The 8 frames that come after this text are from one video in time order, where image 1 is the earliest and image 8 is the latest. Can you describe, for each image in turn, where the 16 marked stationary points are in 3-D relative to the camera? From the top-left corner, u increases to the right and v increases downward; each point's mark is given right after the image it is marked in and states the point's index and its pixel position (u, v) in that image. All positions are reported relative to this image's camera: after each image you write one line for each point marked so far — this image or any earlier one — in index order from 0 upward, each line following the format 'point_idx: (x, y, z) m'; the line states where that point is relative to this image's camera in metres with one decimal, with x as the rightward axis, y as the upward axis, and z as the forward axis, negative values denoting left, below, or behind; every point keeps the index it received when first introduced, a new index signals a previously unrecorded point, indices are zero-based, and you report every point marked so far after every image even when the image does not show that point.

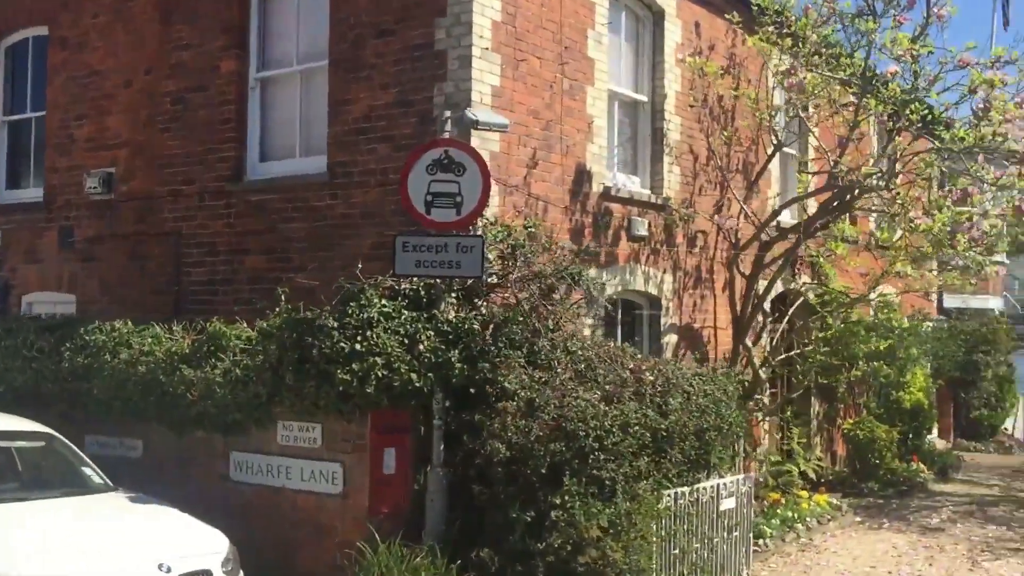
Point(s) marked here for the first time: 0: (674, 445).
0: (+1.1, -1.1, +6.4) m
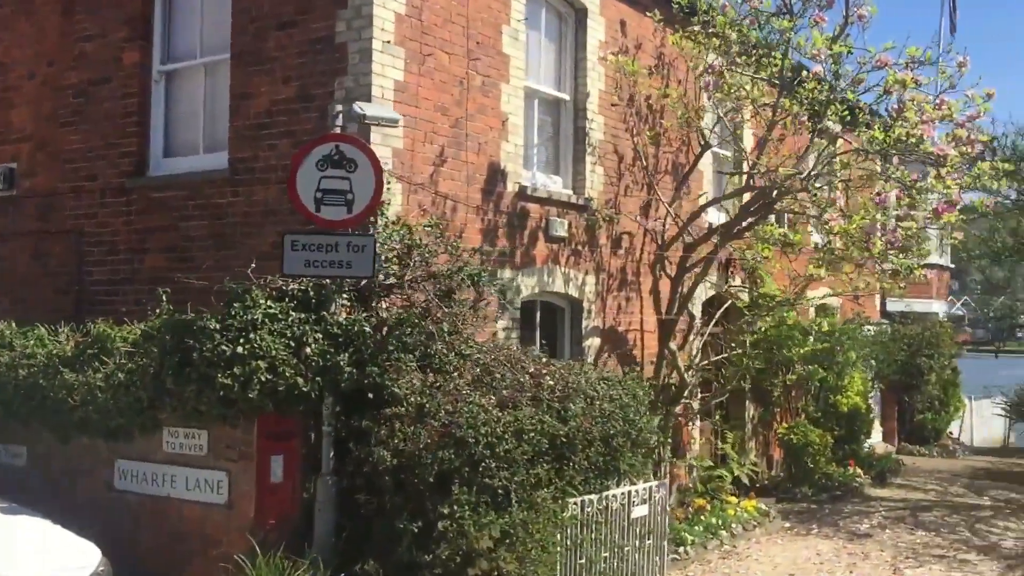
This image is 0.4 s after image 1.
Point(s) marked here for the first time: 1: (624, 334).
0: (+0.4, -1.1, +6.2) m
1: (+1.1, -0.5, +9.4) m
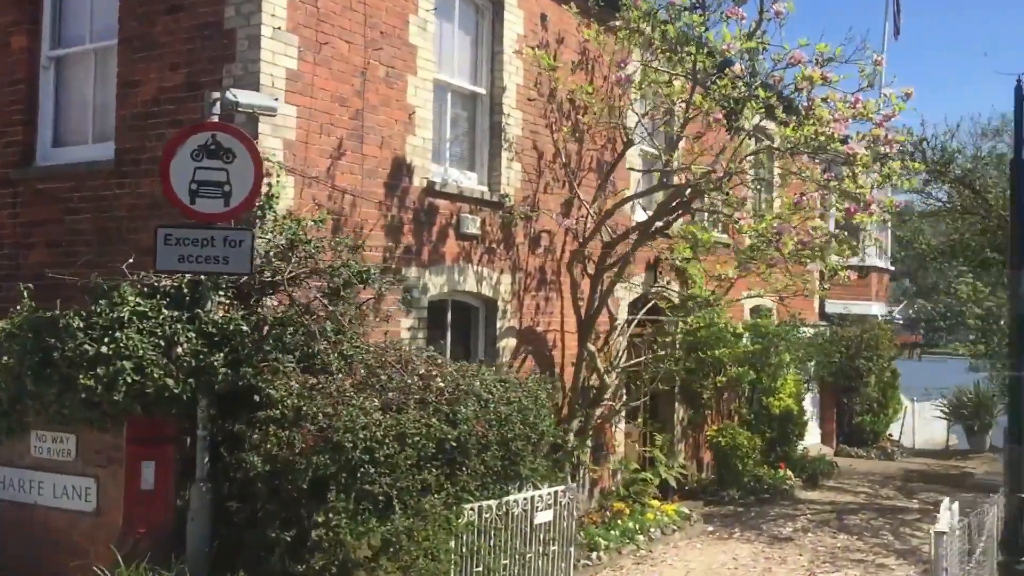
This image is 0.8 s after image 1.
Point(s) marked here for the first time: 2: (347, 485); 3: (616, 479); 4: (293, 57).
0: (-0.3, -1.1, +6.0) m
1: (+0.3, -0.5, +9.2) m
2: (-0.9, -1.1, +5.3) m
3: (+1.1, -2.1, +10.3) m
4: (-1.5, +1.6, +6.5) m
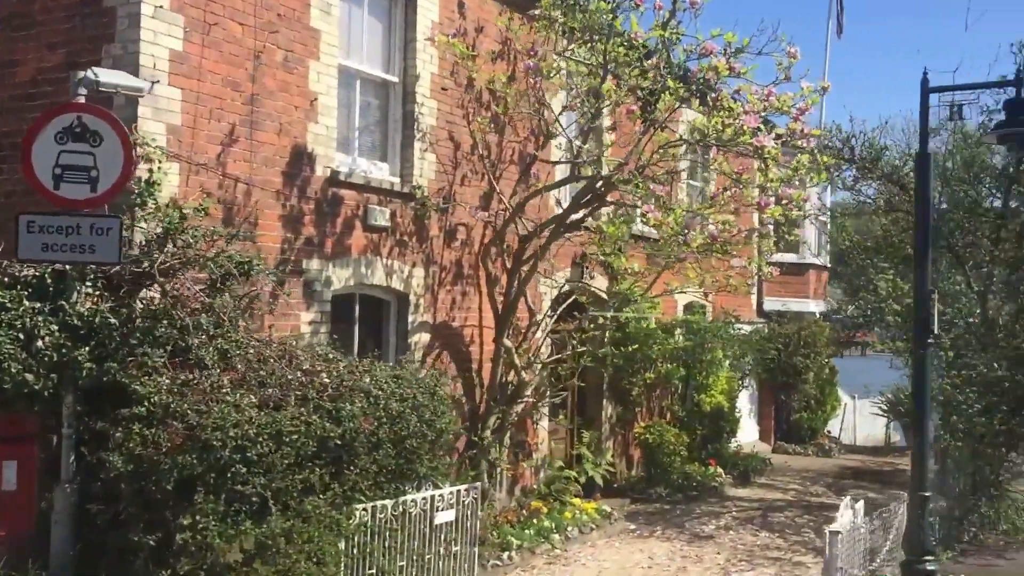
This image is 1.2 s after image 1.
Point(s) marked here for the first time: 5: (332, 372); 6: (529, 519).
0: (-1.0, -1.0, +5.8) m
1: (-0.5, -0.4, +9.0) m
2: (-1.6, -1.1, +5.0) m
3: (+0.3, -2.1, +10.1) m
4: (-2.2, +1.7, +6.2) m
5: (-1.1, -0.5, +5.8) m
6: (+0.2, -2.2, +8.9) m
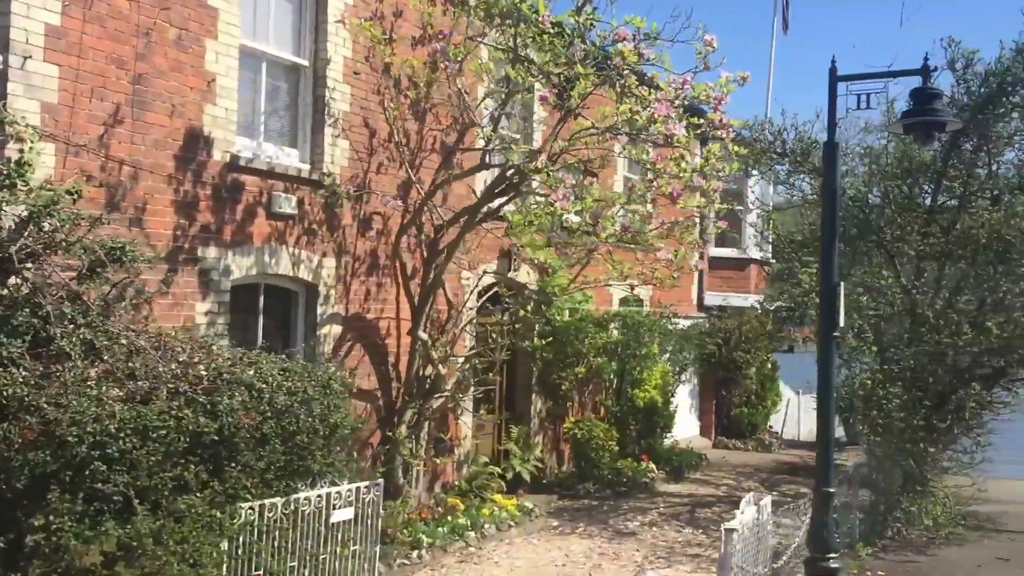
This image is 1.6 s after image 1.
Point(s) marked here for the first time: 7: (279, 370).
0: (-1.7, -1.0, +5.5) m
1: (-1.3, -0.3, +8.7) m
2: (-2.2, -1.0, +4.7) m
3: (-0.6, -2.0, +9.9) m
4: (-2.9, +1.7, +5.9) m
5: (-1.8, -0.5, +5.6) m
6: (-0.6, -2.1, +8.7) m
7: (-1.5, -0.5, +6.0) m
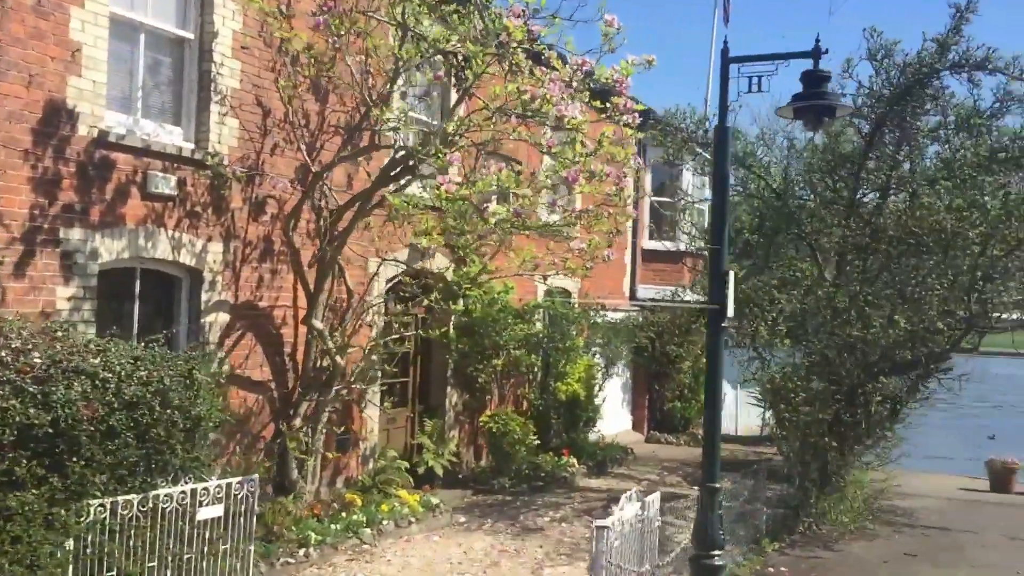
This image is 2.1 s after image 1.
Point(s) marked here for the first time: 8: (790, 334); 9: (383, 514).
0: (-2.4, -0.9, +5.2) m
1: (-2.2, -0.2, +8.3) m
2: (-3.0, -0.9, +4.3) m
3: (-1.5, -1.9, +9.6) m
4: (-3.7, +1.9, +5.4) m
5: (-2.6, -0.4, +5.2) m
6: (-1.6, -2.0, +8.4) m
7: (-2.3, -0.4, +5.6) m
8: (+3.1, -0.5, +10.3) m
9: (-1.2, -2.1, +8.6) m
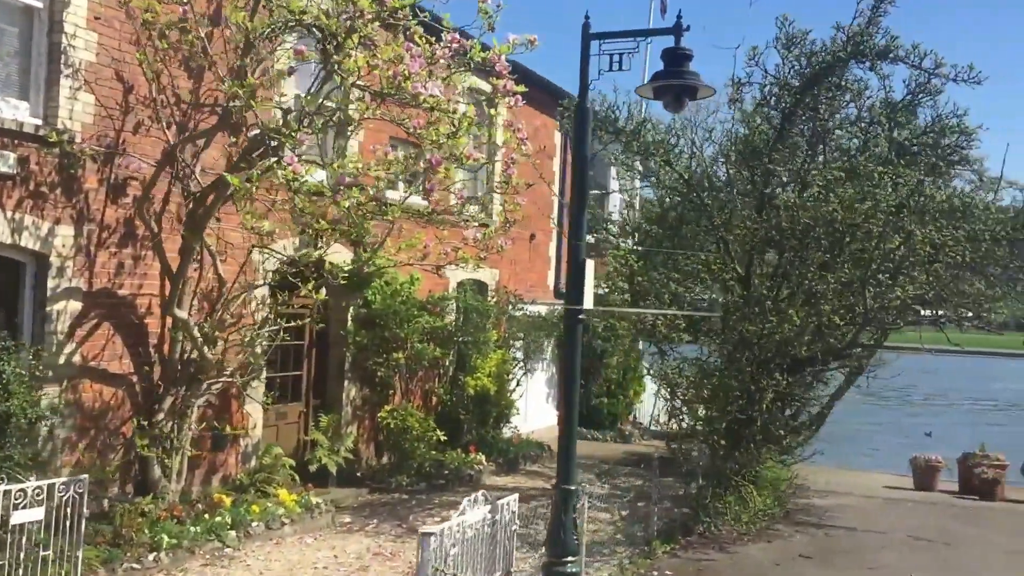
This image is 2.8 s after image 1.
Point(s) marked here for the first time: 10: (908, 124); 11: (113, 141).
0: (-3.4, -0.8, +4.7) m
1: (-3.2, -0.1, +7.9) m
2: (-3.9, -0.8, +3.8) m
3: (-2.6, -1.7, +9.1) m
4: (-4.6, +2.0, +4.9) m
5: (-3.5, -0.3, +4.7) m
6: (-2.6, -1.9, +7.9) m
7: (-3.2, -0.3, +5.2) m
8: (+1.9, -0.4, +10.0) m
9: (-2.3, -2.0, +8.2) m
10: (+4.5, +1.8, +10.5) m
11: (-3.3, +1.2, +7.6) m
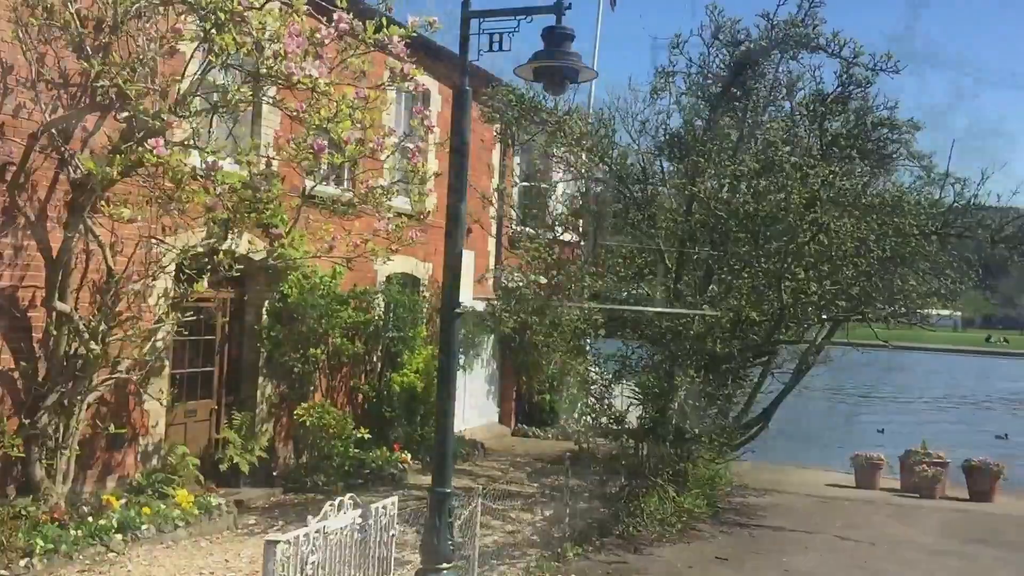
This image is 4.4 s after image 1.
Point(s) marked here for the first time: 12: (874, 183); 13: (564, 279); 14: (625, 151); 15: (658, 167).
0: (-4.1, -0.7, +4.3) m
1: (-4.0, 0.0, +7.5) m
2: (-4.6, -0.8, +3.4) m
3: (-3.5, -1.7, +8.8) m
4: (-5.3, +2.0, +4.4) m
5: (-4.2, -0.2, +4.3) m
6: (-3.4, -1.9, +7.6) m
7: (-4.0, -0.3, +4.8) m
8: (+1.1, -0.4, +9.8) m
9: (-3.1, -1.9, +7.8) m
10: (+3.6, +1.9, +10.3) m
11: (-4.1, +1.3, +7.2) m
12: (+3.9, +1.2, +10.1) m
13: (+0.6, +0.1, +10.1) m
14: (+1.2, +1.5, +10.3) m
15: (+1.5, +1.3, +10.0) m
